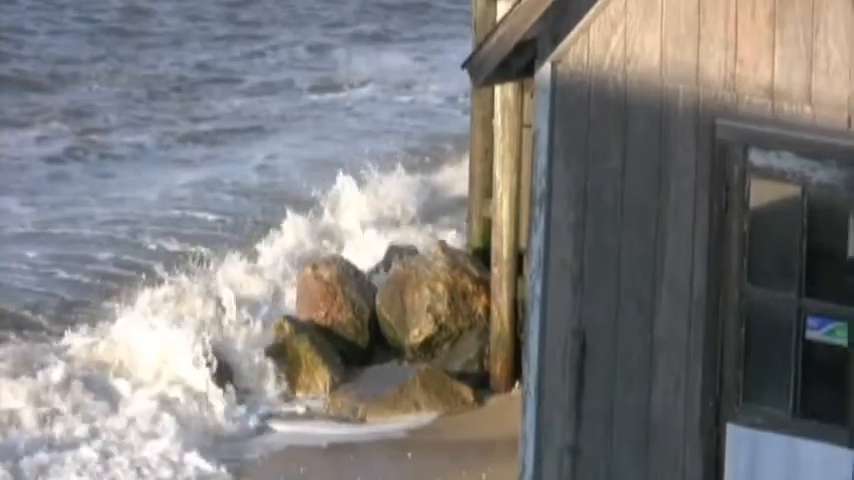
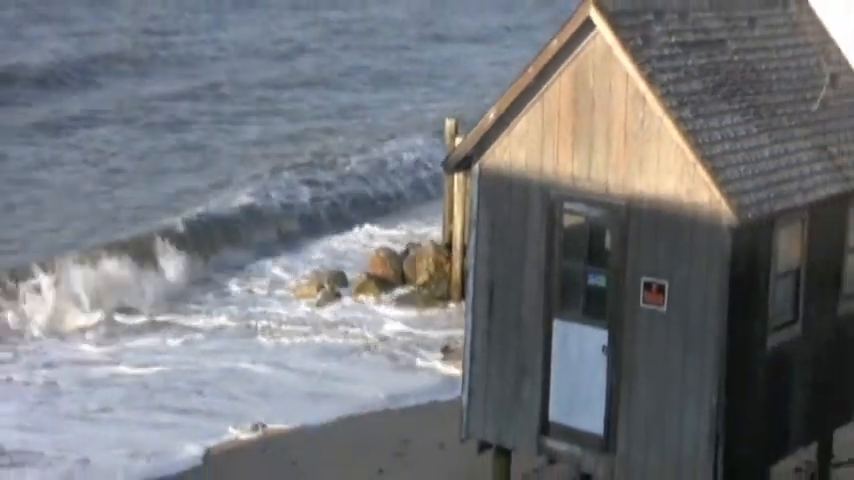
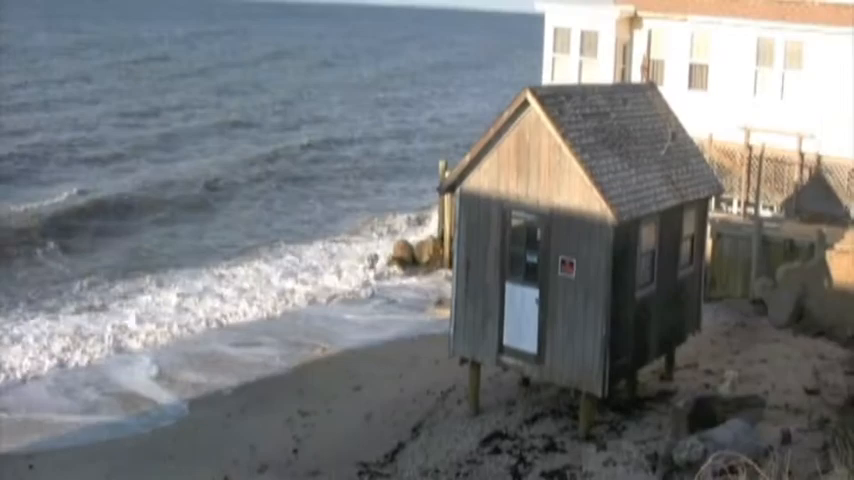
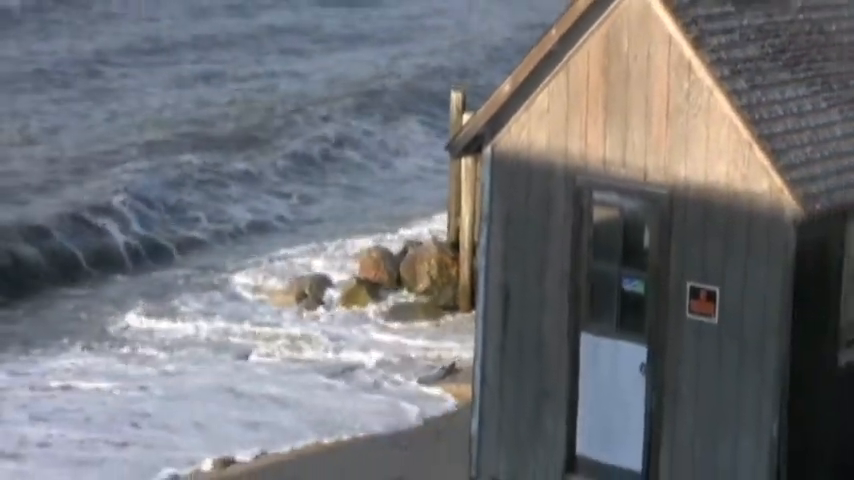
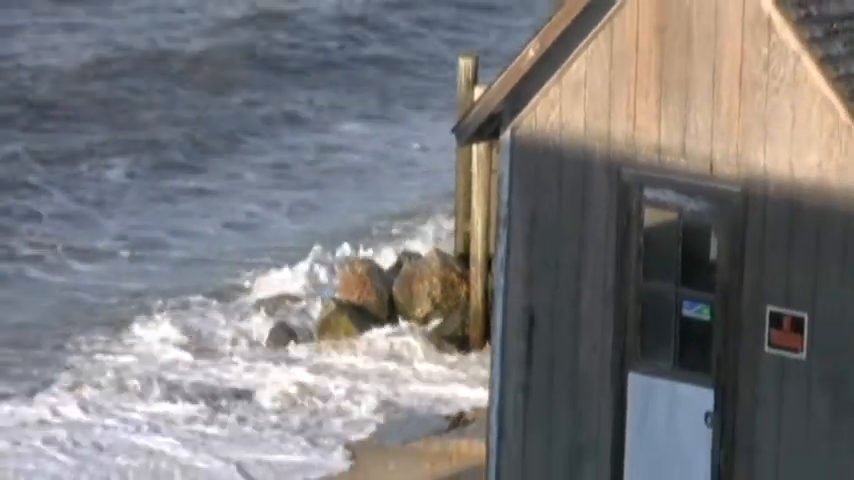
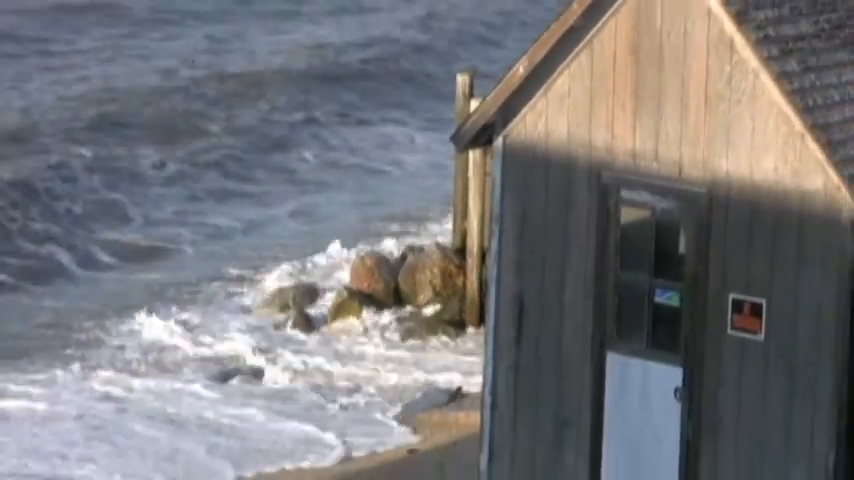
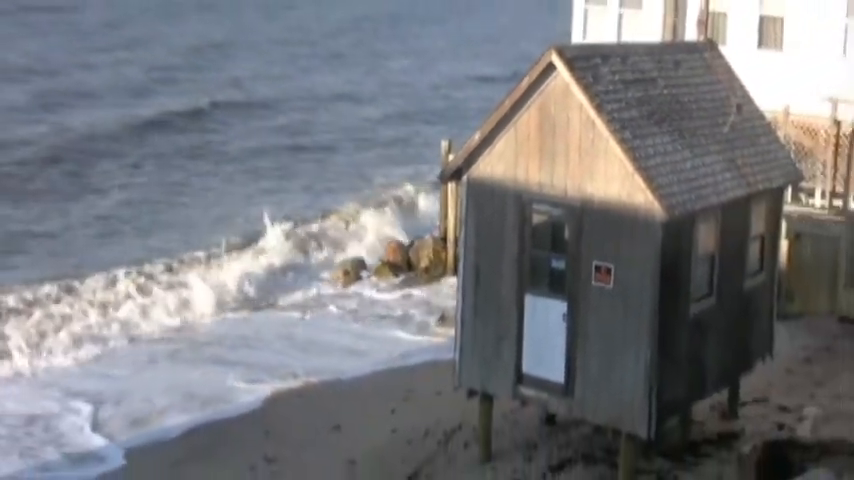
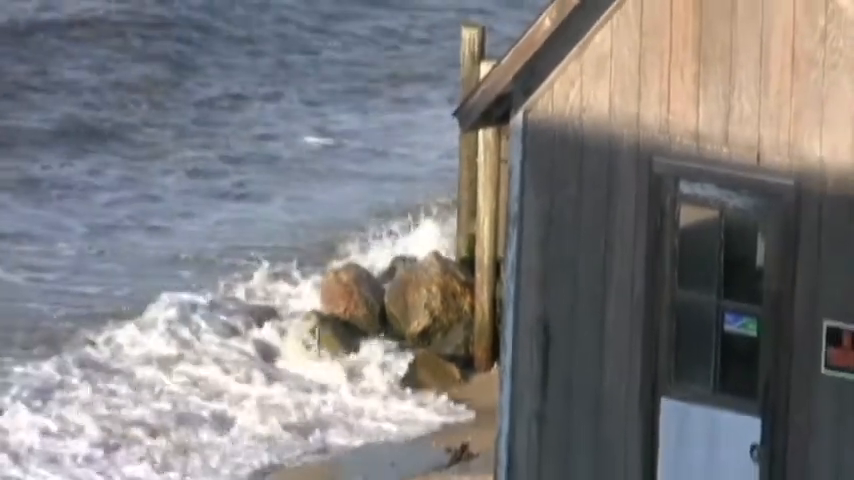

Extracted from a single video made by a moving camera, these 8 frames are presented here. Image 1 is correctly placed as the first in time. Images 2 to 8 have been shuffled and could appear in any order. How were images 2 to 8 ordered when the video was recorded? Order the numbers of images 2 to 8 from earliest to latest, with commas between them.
8, 5, 6, 4, 2, 7, 3
